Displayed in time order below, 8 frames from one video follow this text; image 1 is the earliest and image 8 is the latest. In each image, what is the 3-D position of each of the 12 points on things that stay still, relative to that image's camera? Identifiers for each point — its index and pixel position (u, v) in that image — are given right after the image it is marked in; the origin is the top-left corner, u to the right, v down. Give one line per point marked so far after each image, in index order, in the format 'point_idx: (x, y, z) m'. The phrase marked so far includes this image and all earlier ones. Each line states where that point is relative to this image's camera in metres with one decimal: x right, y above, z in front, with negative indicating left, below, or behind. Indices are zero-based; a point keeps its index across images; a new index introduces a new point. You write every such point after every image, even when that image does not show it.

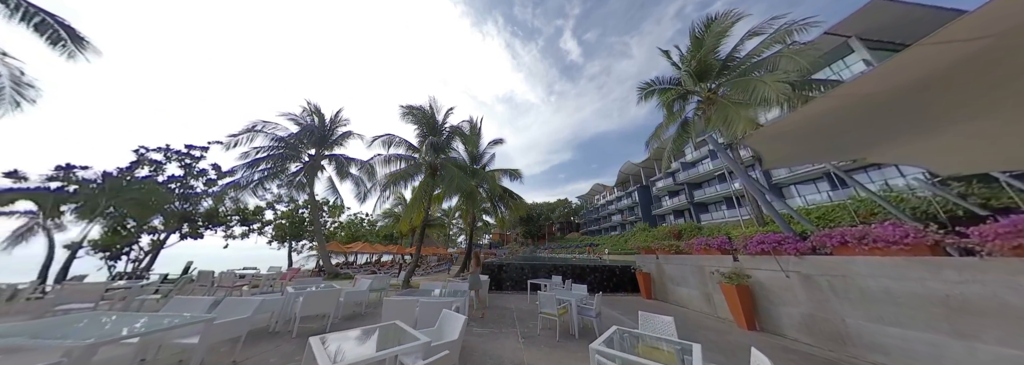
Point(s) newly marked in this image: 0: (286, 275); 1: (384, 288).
0: (-11.2, -4.4, +10.5) m
1: (-3.7, -3.0, +6.3) m
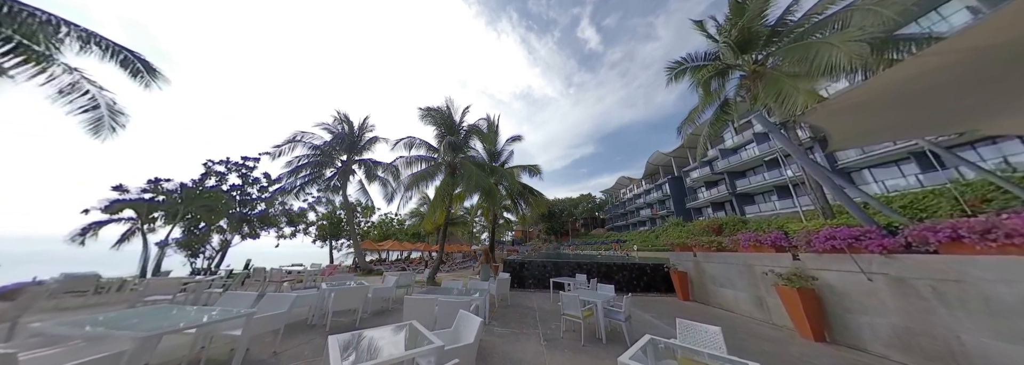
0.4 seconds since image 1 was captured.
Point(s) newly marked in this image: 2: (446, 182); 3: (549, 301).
0: (-10.0, -4.6, +11.4) m
1: (-3.1, -3.0, +6.5) m
2: (-3.1, 0.0, +9.5) m
3: (+1.0, -3.2, +5.9) m
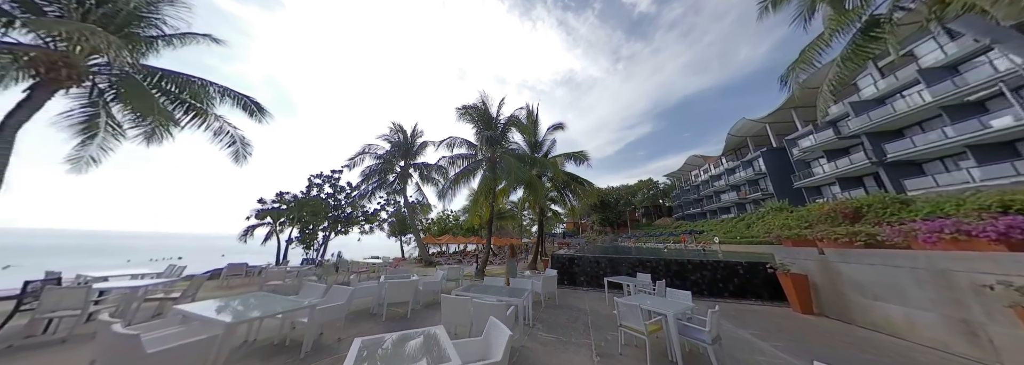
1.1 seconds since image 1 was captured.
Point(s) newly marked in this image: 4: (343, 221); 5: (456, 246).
0: (-7.2, -4.8, +13.0) m
1: (-1.6, -2.9, +6.6) m
2: (-1.2, +0.2, +9.5) m
3: (+2.2, -2.8, +5.2) m
4: (-8.7, -1.8, +11.8) m
5: (-4.9, -5.6, +19.2) m
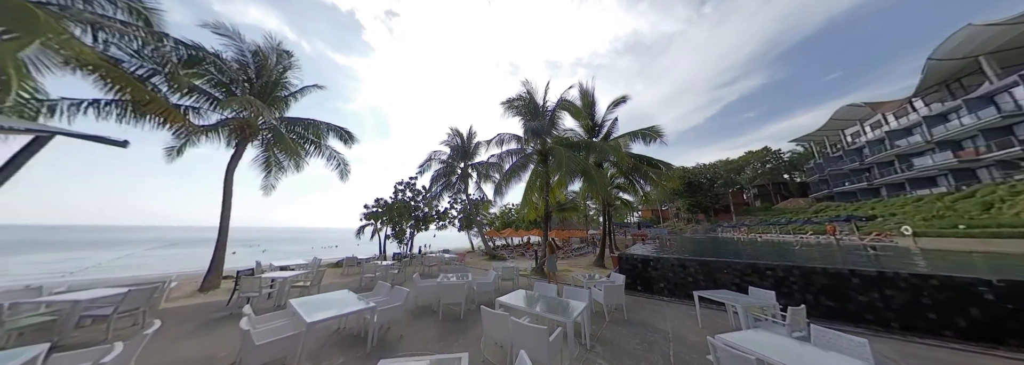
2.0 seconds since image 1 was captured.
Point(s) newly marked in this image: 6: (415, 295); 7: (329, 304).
0: (-3.1, -4.8, +14.2) m
1: (+0.1, -2.8, +6.4) m
2: (+1.0, +0.5, +9.0) m
3: (+3.3, -2.5, +3.9) m
4: (-5.3, -2.1, +13.4) m
5: (+0.9, -5.1, +19.5) m
6: (-2.2, -2.6, +5.2) m
7: (-3.3, -2.1, +3.9) m
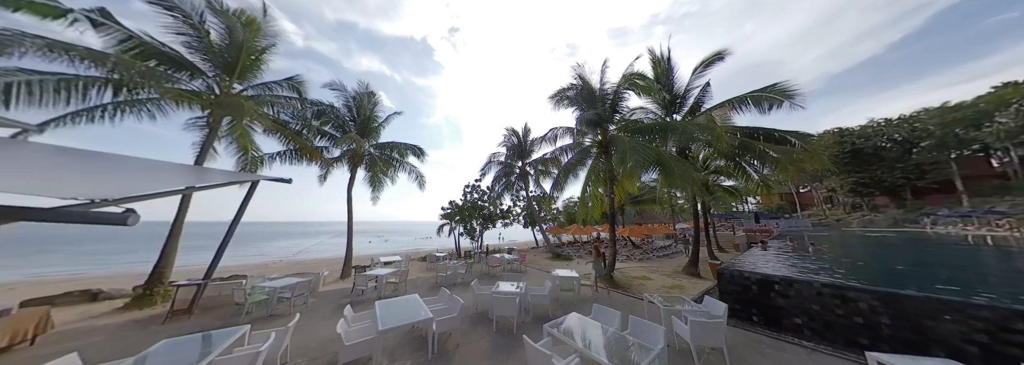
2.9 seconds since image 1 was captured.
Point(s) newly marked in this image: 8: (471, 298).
0: (+1.4, -4.7, +14.3) m
1: (+1.7, -2.8, +5.8) m
2: (+3.1, +0.7, +7.8) m
3: (+3.9, -2.4, +2.3) m
4: (-1.1, -2.2, +14.1) m
5: (+6.9, -4.3, +17.9) m
6: (-0.8, -2.9, +5.4) m
7: (-2.3, -2.6, +4.5) m
8: (-1.2, -3.1, +6.0) m
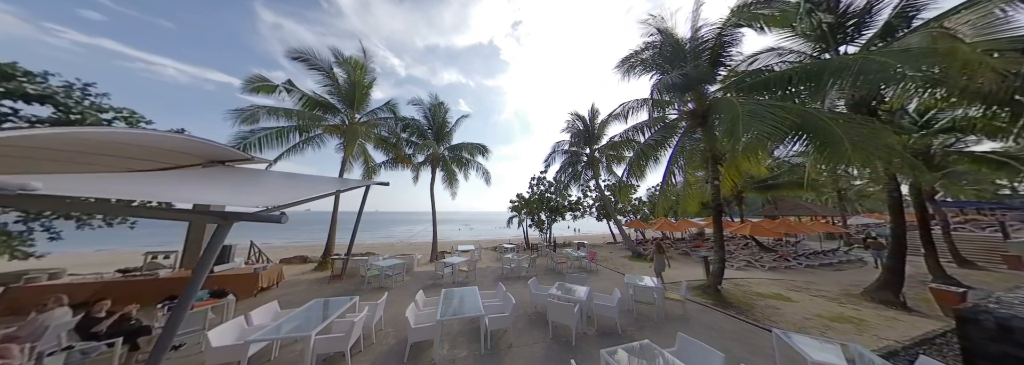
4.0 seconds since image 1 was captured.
0: (+5.8, -3.9, +12.6) m
1: (+3.0, -2.5, +4.5) m
2: (+4.9, +1.2, +5.8) m
3: (+3.8, -2.1, +0.5) m
4: (+3.3, -1.6, +13.3) m
5: (+12.2, -3.1, +14.1) m
6: (+0.6, -2.7, +5.0) m
7: (-1.1, -2.5, +4.7) m
8: (+0.5, -3.0, +5.7) m
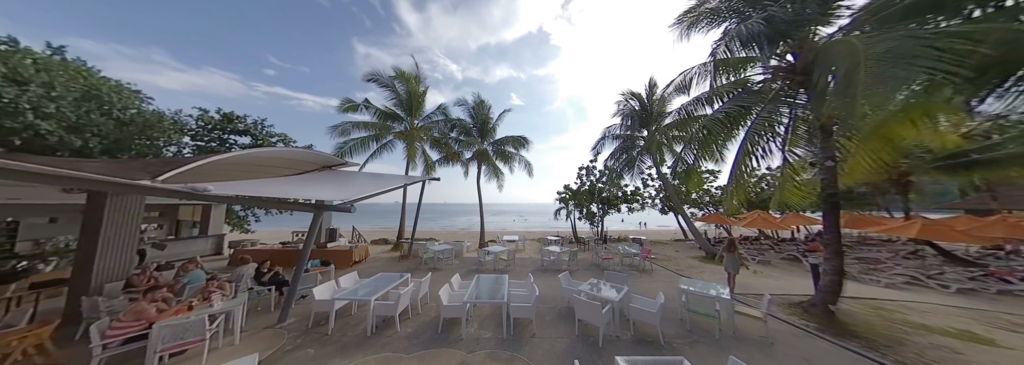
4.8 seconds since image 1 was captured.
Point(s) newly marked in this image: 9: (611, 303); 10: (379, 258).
0: (+8.4, -3.3, +10.7) m
1: (+3.4, -2.3, +3.7) m
2: (+5.4, +1.5, +4.3) m
3: (+3.1, -2.1, -0.4) m
4: (+6.1, -1.0, +12.0) m
5: (+15.0, -2.2, +10.3) m
6: (+1.2, -2.5, +4.9) m
7: (-0.5, -2.4, +5.1) m
8: (+1.3, -2.7, +5.6) m
9: (+1.9, -2.4, +4.3) m
10: (-5.4, -3.0, +8.6) m
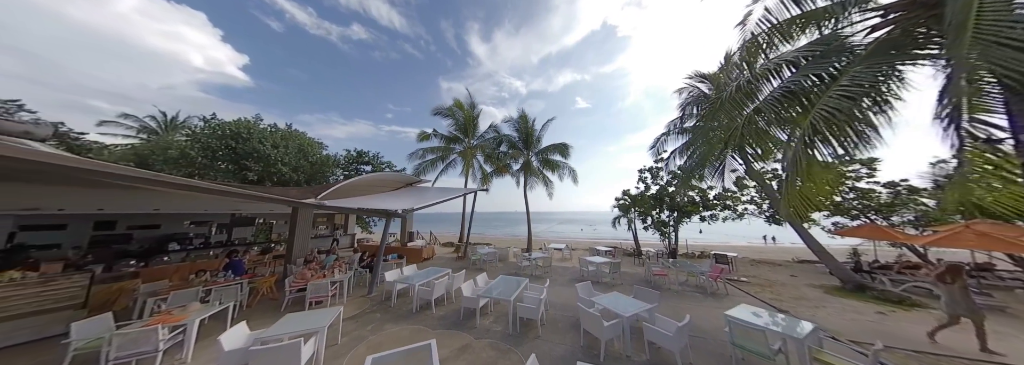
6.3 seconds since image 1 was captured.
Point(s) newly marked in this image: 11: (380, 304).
0: (+10.4, -3.2, +7.7) m
1: (+3.2, -2.3, +2.9) m
2: (+5.1, +1.6, +2.9) m
3: (+1.4, -2.0, -0.8) m
4: (+8.5, -1.0, +9.8) m
5: (+16.3, -1.8, +5.0) m
6: (+1.5, -2.7, +4.8) m
7: (0.0, -2.6, +5.5) m
8: (+1.9, -2.9, +5.4) m
9: (+2.0, -2.5, +4.0) m
10: (-3.3, -3.6, +10.5) m
11: (-3.4, -3.2, +5.7) m
